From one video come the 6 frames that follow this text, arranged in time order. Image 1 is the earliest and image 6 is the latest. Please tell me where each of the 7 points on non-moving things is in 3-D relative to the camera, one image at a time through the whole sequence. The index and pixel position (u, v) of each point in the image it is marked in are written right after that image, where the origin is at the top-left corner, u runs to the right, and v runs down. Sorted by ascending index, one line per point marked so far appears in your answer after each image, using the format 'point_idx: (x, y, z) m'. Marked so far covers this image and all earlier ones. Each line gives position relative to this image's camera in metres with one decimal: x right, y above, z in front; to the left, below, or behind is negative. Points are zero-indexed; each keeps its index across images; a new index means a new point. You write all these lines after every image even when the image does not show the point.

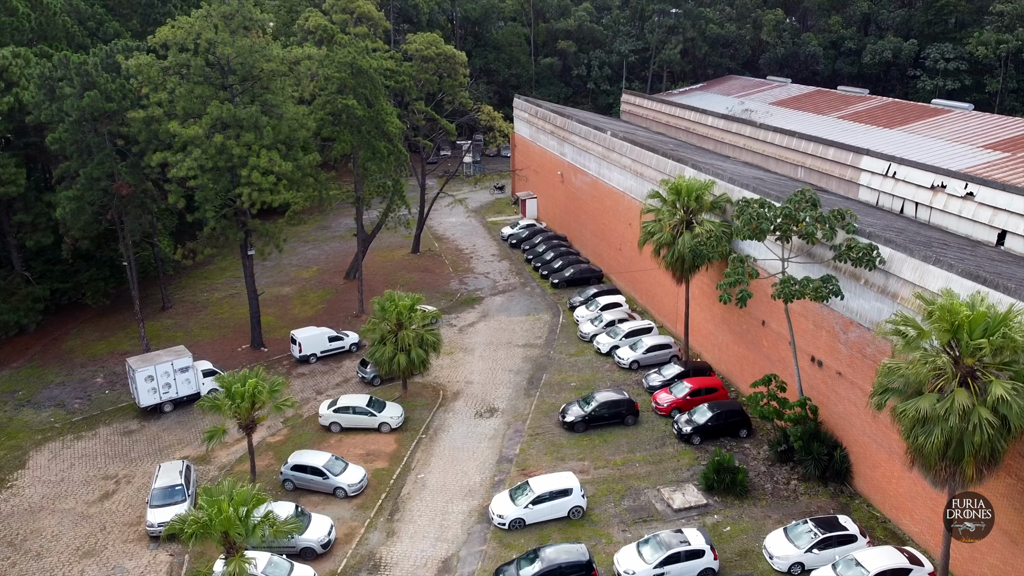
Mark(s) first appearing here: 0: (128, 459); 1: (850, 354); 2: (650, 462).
0: (-9.1, -4.0, +19.1) m
1: (+7.0, -1.4, +16.7) m
2: (+3.1, -3.9, +18.3) m
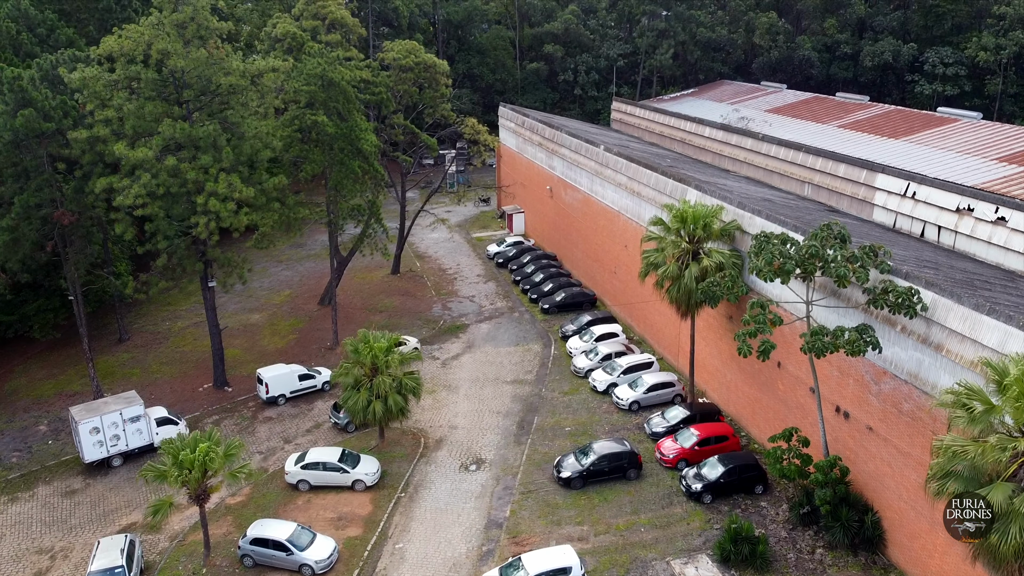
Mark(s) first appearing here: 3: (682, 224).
0: (-9.3, -5.0, +16.9) m
1: (+6.8, -2.2, +14.8) m
2: (+2.9, -4.8, +16.3) m
3: (+3.9, +1.5, +18.5) m
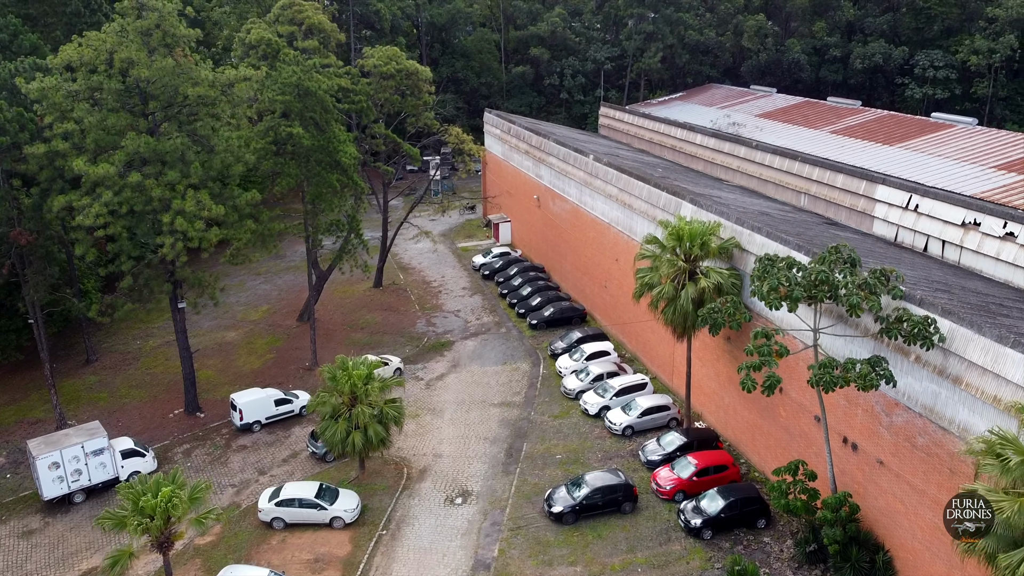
0: (-9.5, -5.5, +15.7) m
1: (+6.6, -2.6, +13.9) m
2: (+2.7, -5.3, +15.3) m
3: (+3.6, +1.0, +17.5) m
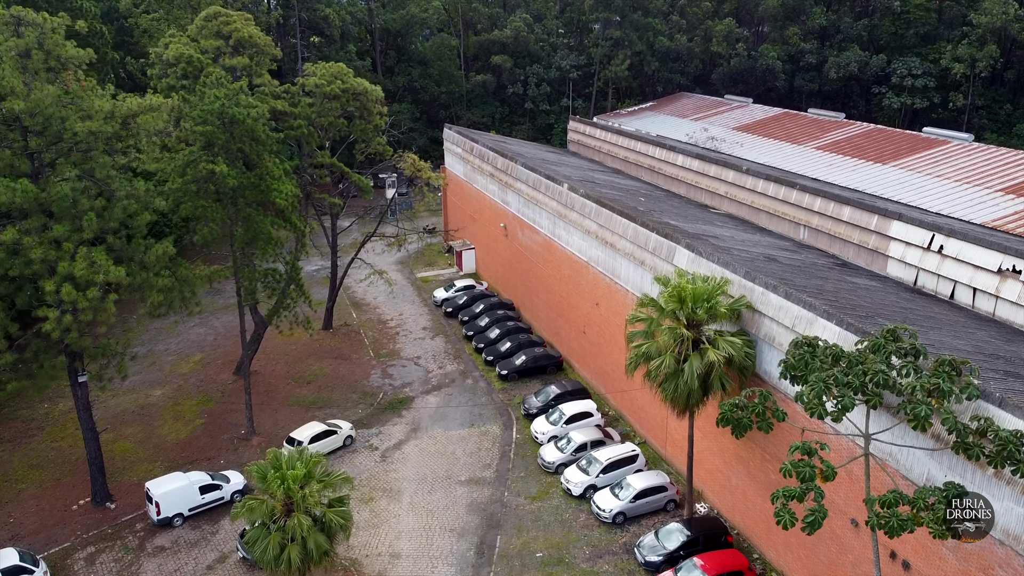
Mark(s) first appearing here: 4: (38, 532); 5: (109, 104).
0: (-9.9, -7.0, +12.2) m
1: (+6.2, -3.9, +11.2) m
2: (+2.3, -6.6, +12.4) m
3: (+3.0, -0.3, +14.6) m
4: (-10.1, -5.2, +17.3) m
5: (-7.8, +3.6, +15.8) m
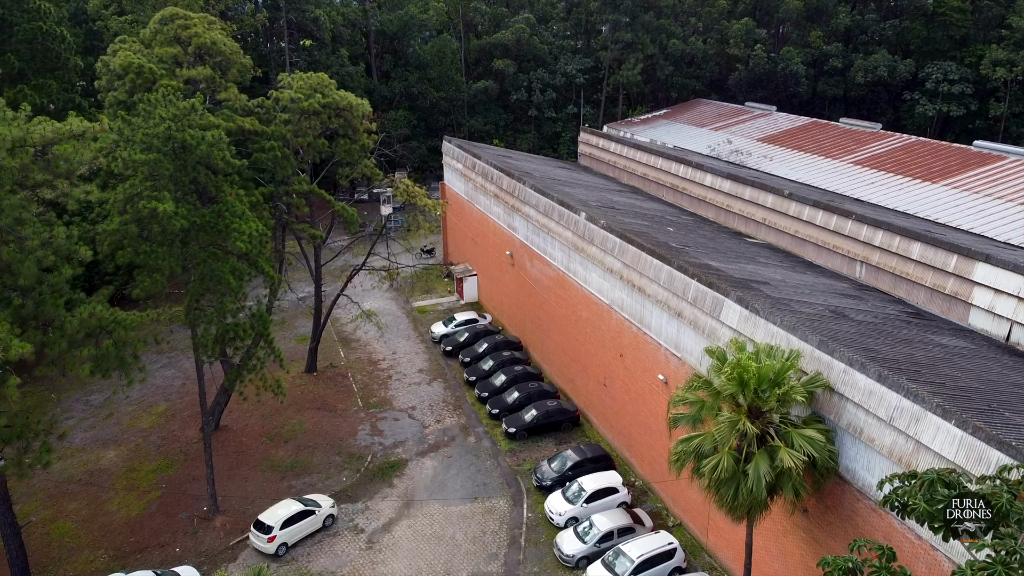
0: (-9.7, -8.1, +9.1) m
1: (+6.4, -5.0, +8.0) m
2: (+2.6, -7.7, +9.2) m
3: (+3.2, -1.4, +11.4) m
4: (-9.9, -6.3, +14.1) m
5: (-7.6, +2.5, +12.6) m
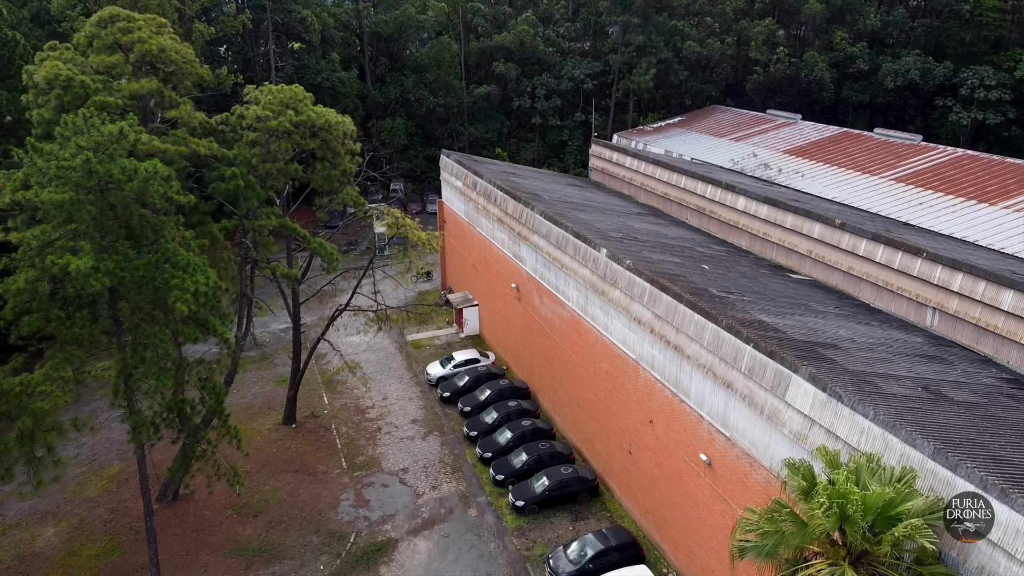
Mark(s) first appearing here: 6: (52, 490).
0: (-9.5, -9.2, +6.0) m
1: (+6.6, -6.0, +5.0) m
2: (+2.7, -8.7, +6.2) m
3: (+3.4, -2.4, +8.4) m
4: (-9.7, -7.4, +11.1) m
5: (-7.4, +1.4, +9.6) m
6: (-10.6, -4.6, +18.7) m
